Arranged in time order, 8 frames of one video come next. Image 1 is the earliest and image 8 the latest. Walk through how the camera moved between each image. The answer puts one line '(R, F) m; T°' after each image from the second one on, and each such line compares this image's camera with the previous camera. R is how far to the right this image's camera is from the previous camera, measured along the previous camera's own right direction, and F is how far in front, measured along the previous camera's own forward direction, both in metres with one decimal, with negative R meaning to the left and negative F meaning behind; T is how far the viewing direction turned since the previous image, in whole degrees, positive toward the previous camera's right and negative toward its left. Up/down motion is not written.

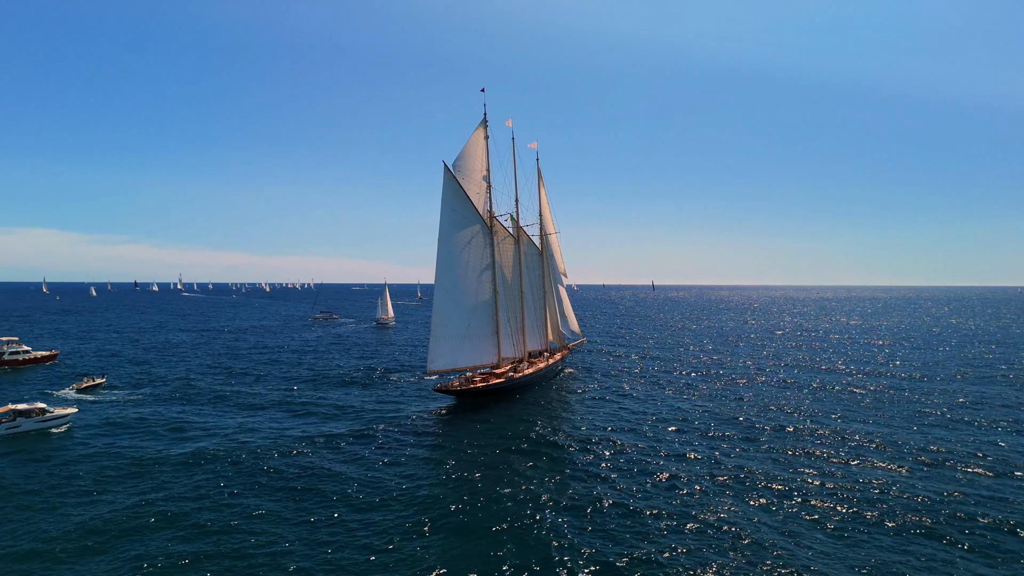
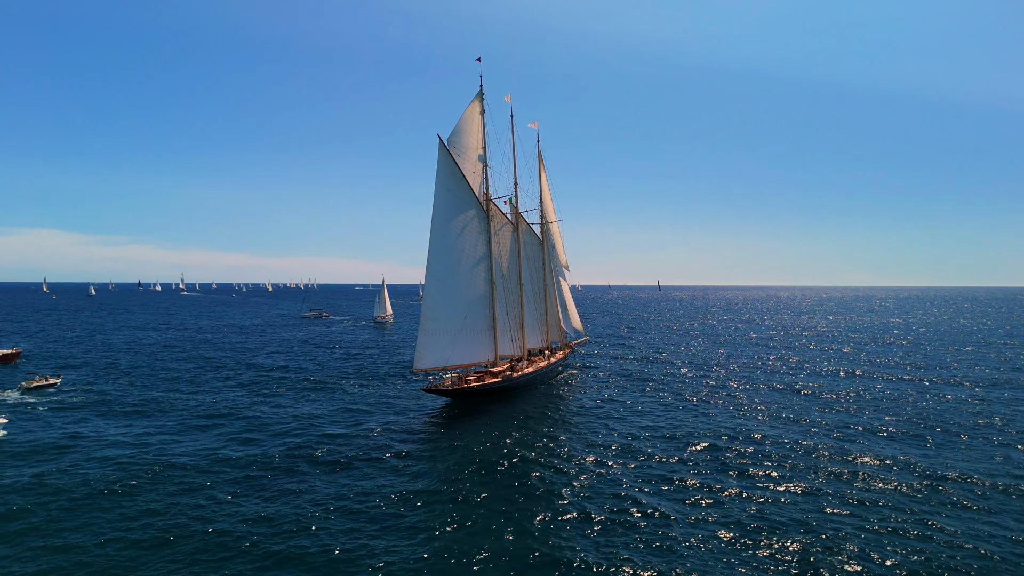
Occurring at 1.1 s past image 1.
(+0.4, +6.1) m; 0°
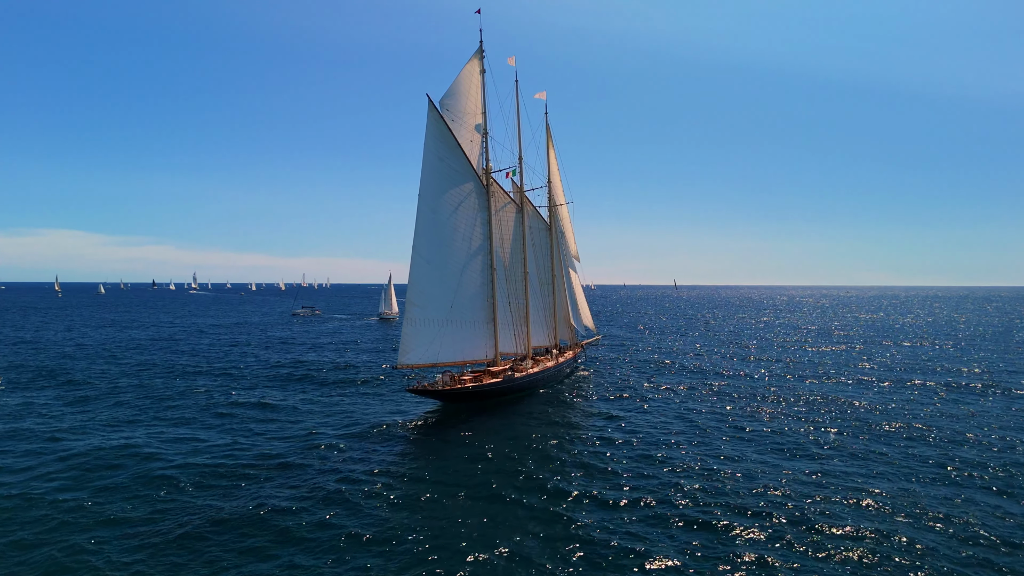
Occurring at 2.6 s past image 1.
(+0.5, +8.2) m; -1°
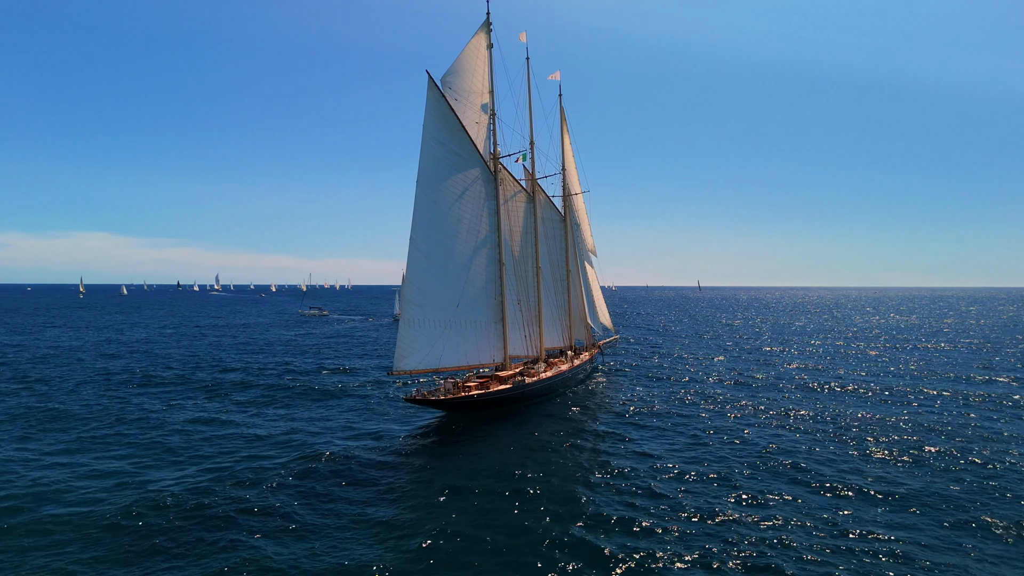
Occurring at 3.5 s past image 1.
(+0.4, +5.0) m; -2°
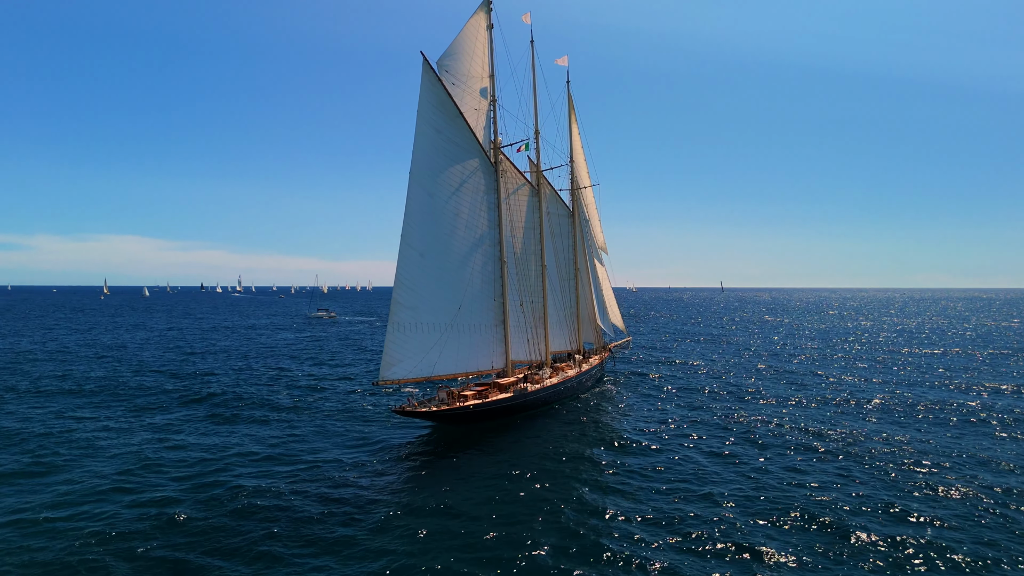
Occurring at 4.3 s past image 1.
(+1.1, +3.6) m; -2°
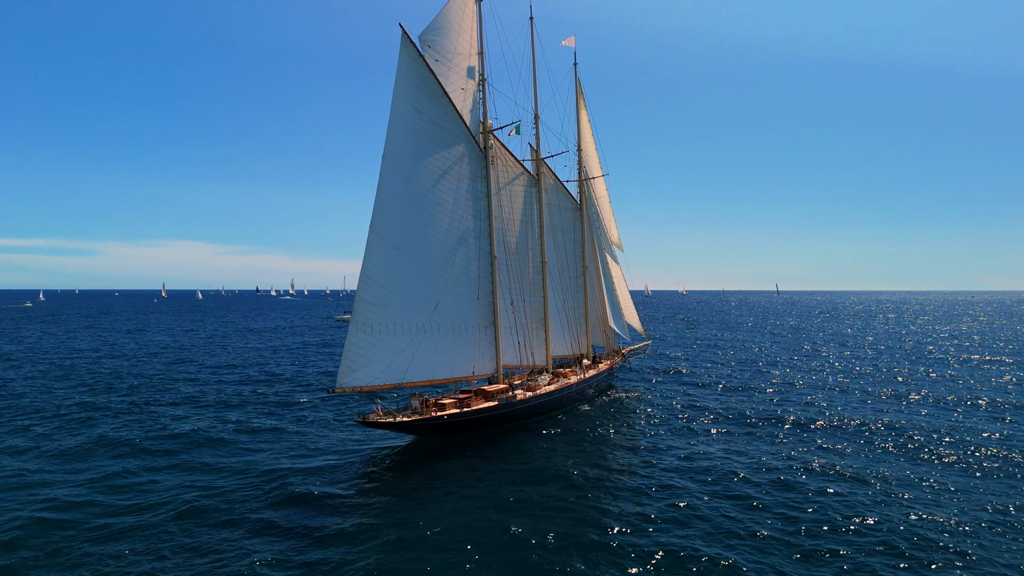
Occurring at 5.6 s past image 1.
(+3.9, +4.3) m; -4°
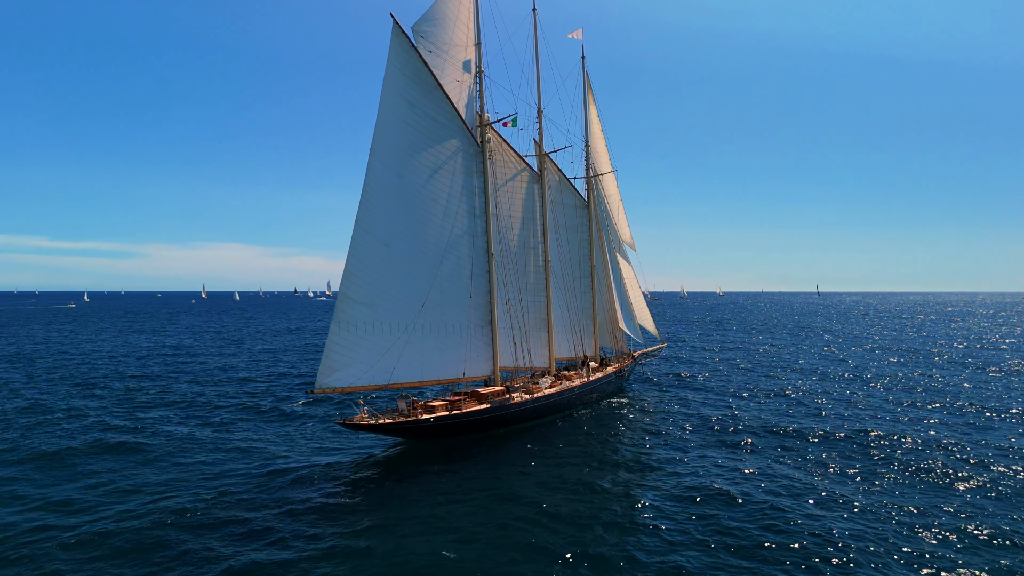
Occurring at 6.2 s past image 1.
(+2.5, +1.6) m; -3°
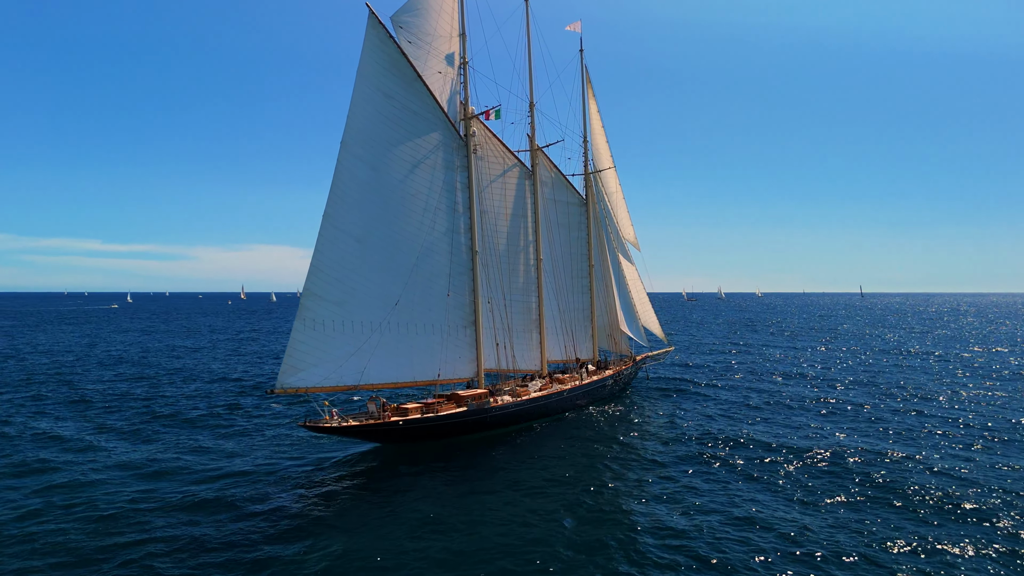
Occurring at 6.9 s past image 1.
(+3.6, +1.6) m; -4°
